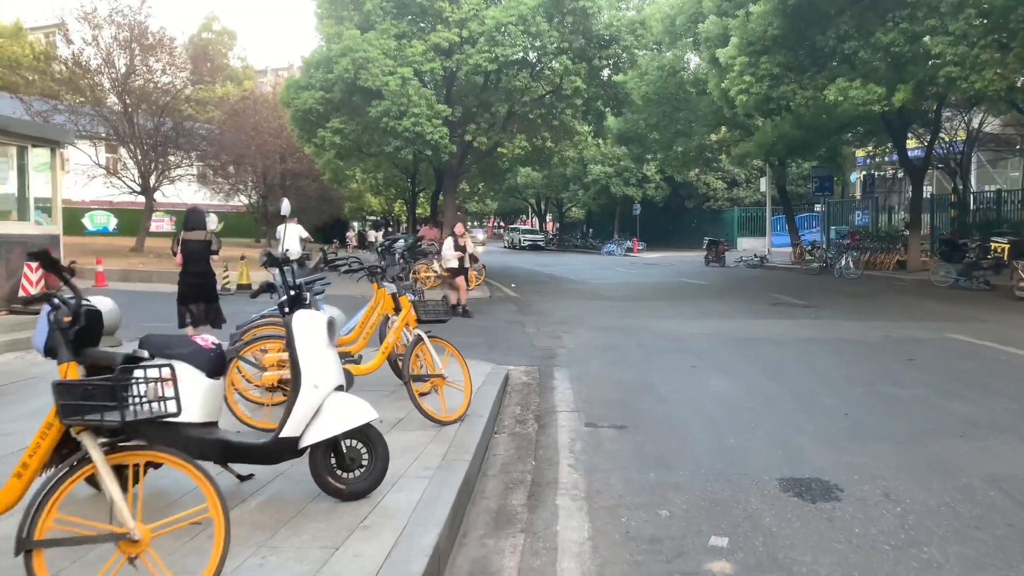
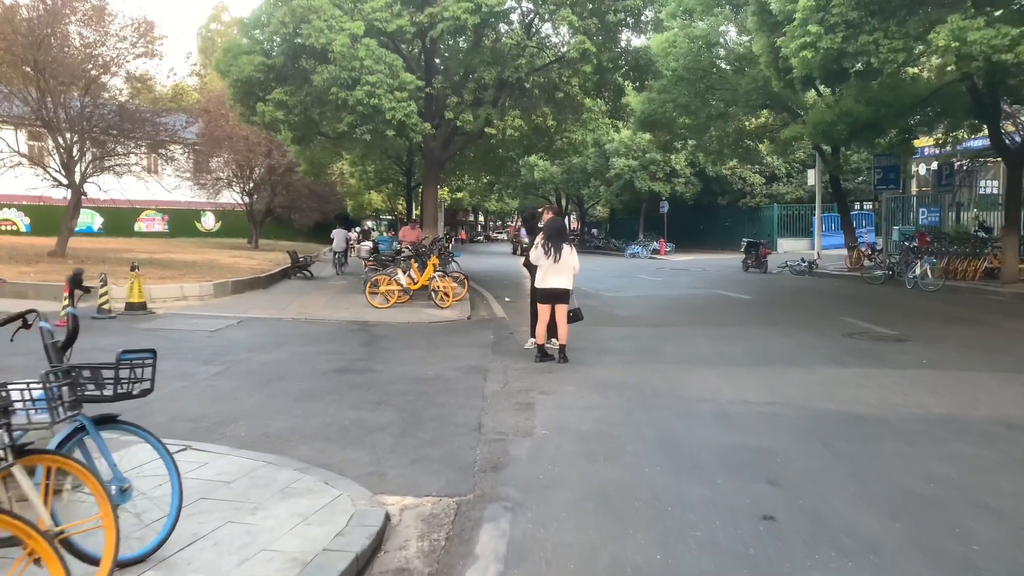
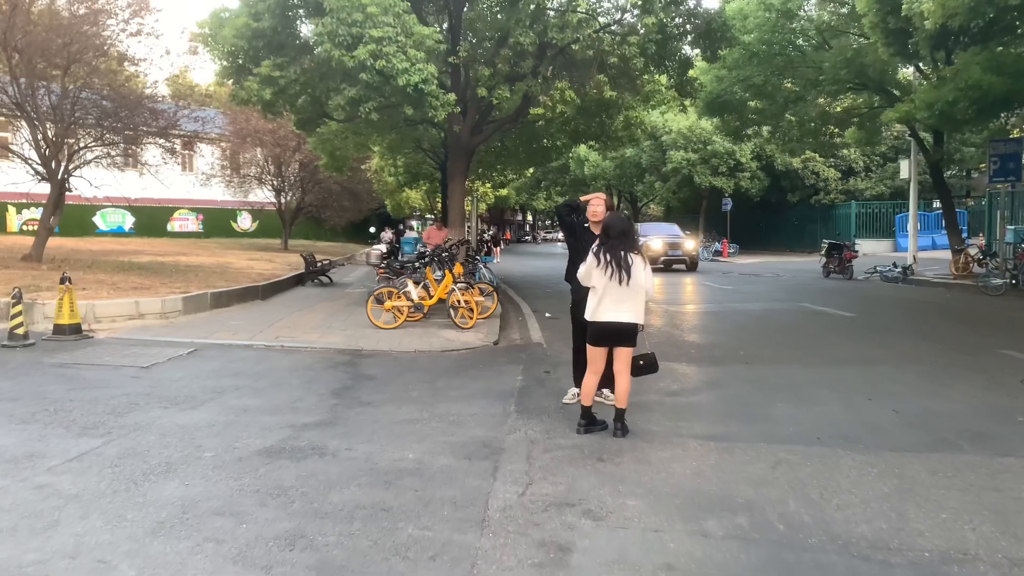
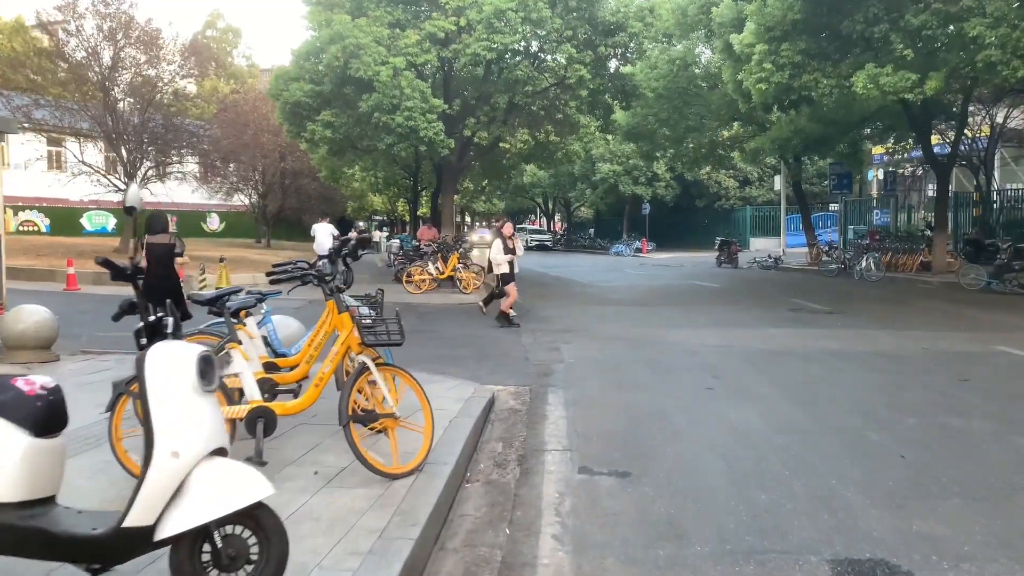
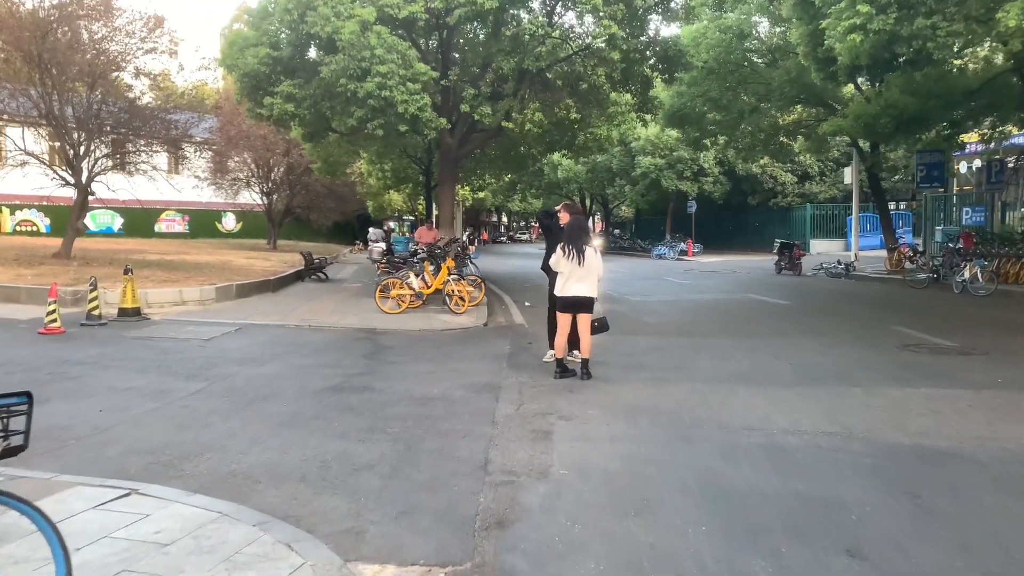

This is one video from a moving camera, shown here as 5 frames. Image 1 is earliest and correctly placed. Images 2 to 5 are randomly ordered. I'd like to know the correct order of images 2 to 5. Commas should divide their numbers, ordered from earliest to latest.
4, 2, 5, 3
